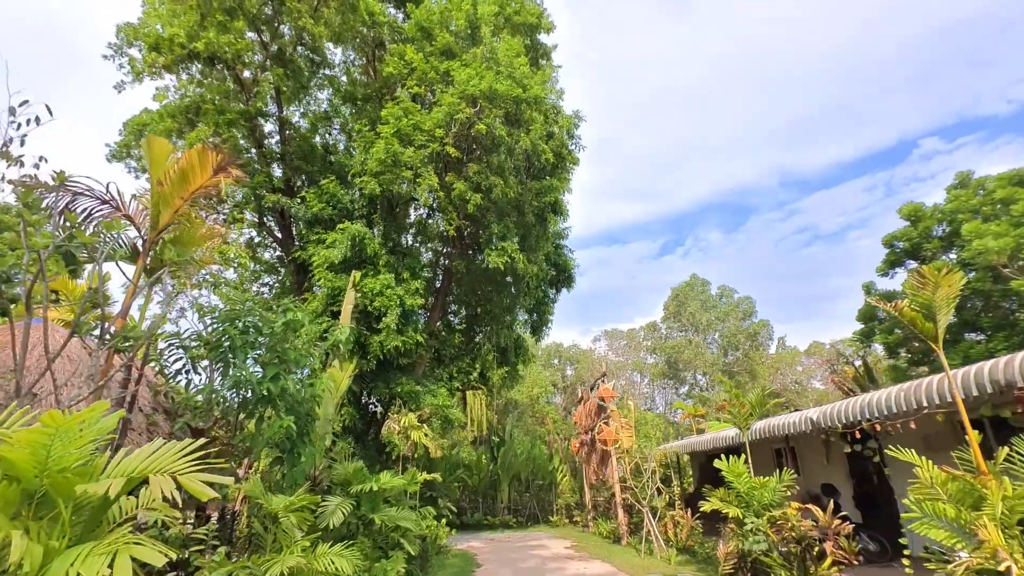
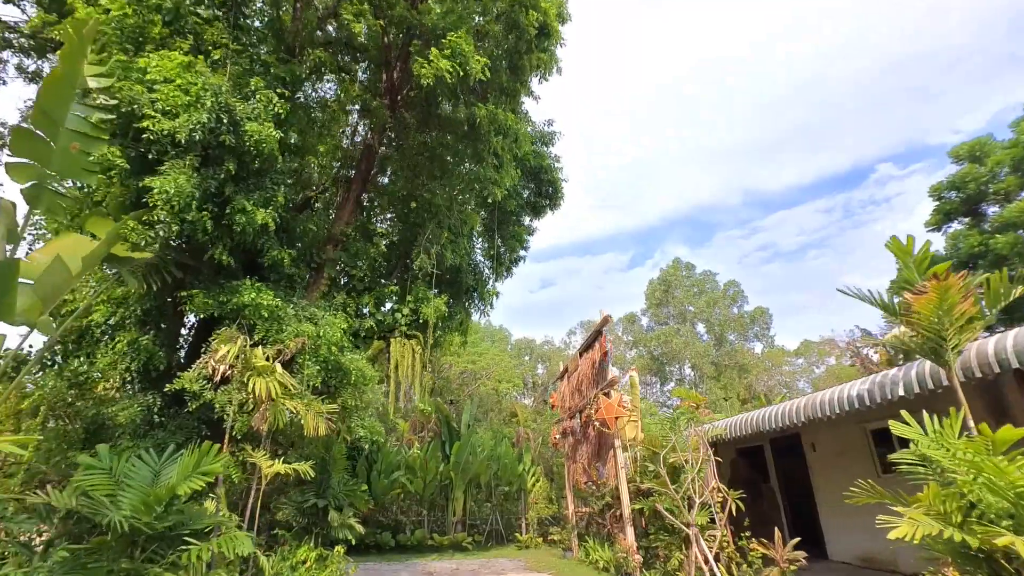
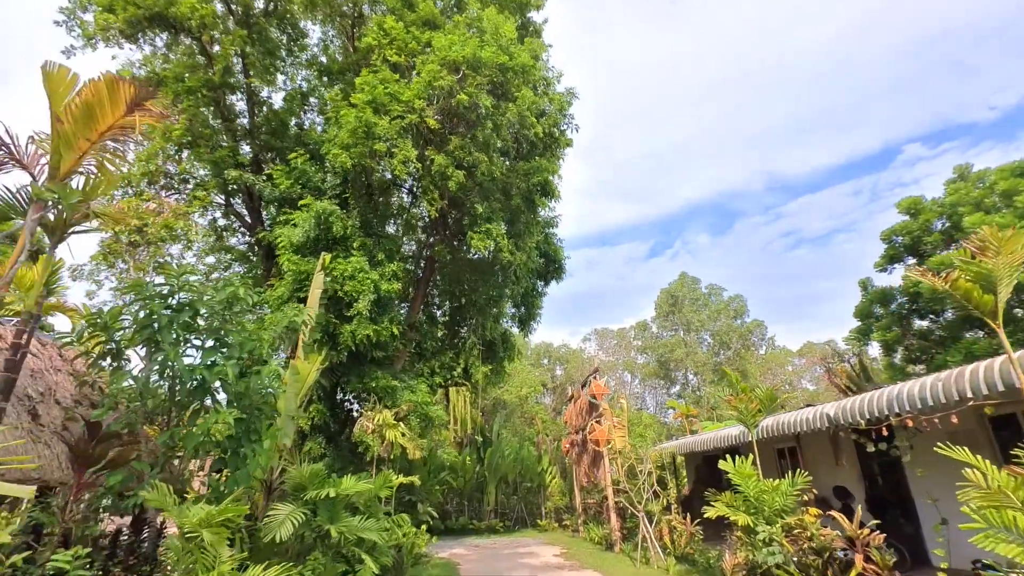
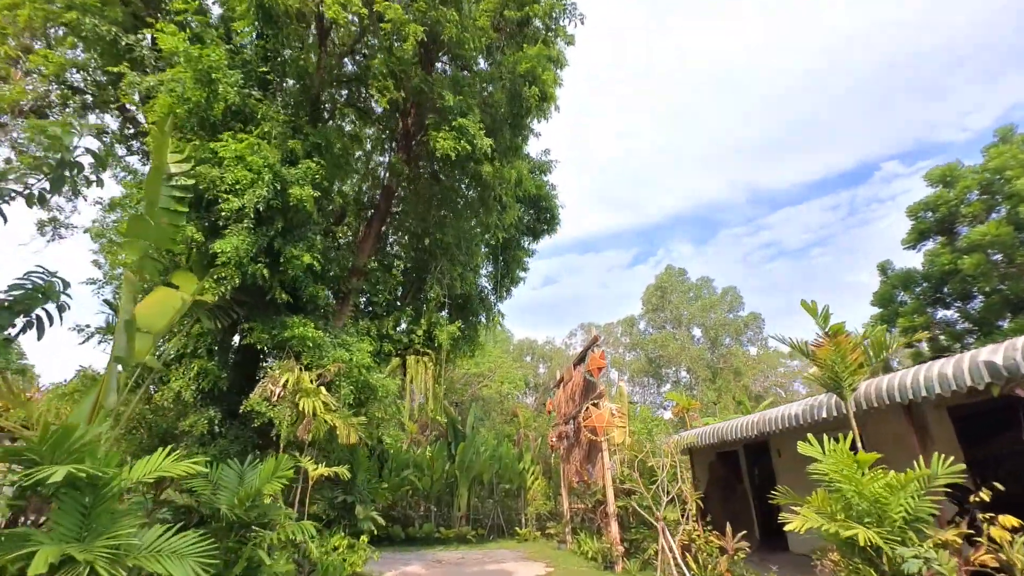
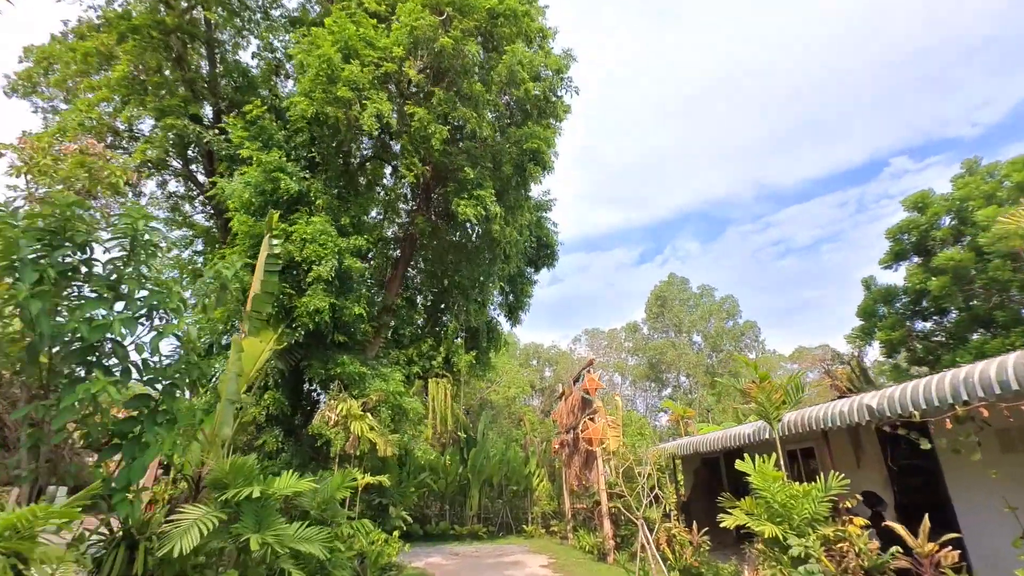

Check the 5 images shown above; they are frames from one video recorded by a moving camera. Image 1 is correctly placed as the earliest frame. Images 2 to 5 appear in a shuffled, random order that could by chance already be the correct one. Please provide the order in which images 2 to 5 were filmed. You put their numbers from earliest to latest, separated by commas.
3, 5, 4, 2
